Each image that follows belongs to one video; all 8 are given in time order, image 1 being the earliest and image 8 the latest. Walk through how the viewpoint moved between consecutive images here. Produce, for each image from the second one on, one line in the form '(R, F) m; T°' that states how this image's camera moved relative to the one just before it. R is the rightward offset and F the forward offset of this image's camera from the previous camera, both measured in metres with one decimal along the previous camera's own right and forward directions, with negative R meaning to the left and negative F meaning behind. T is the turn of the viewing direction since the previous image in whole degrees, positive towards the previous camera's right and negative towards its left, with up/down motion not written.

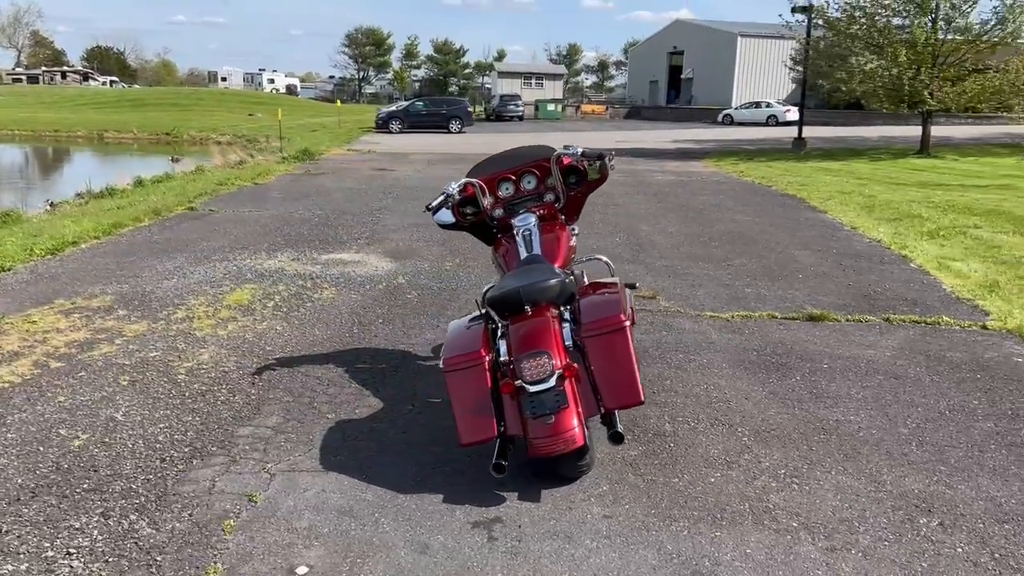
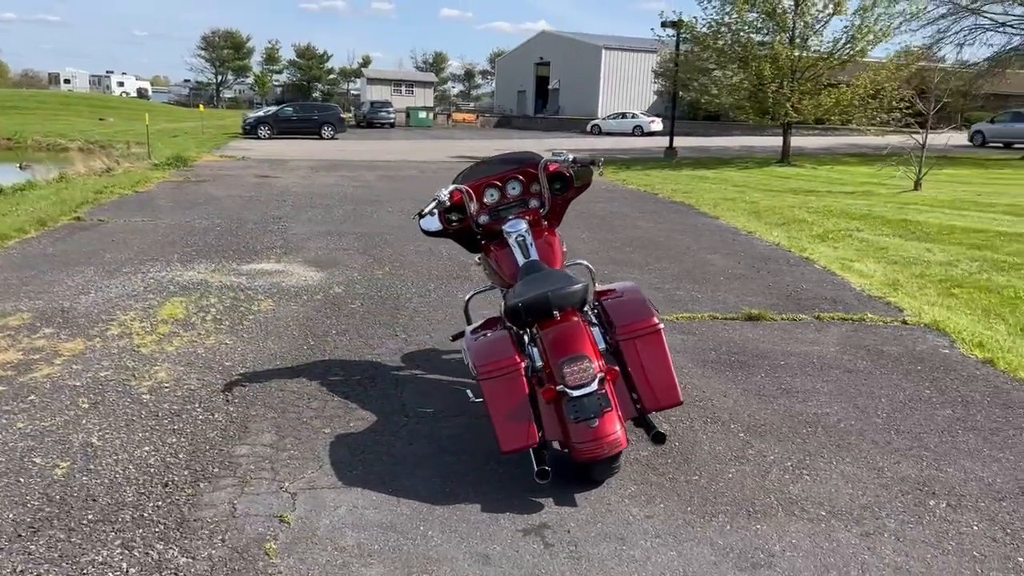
(-0.6, +0.1) m; +9°
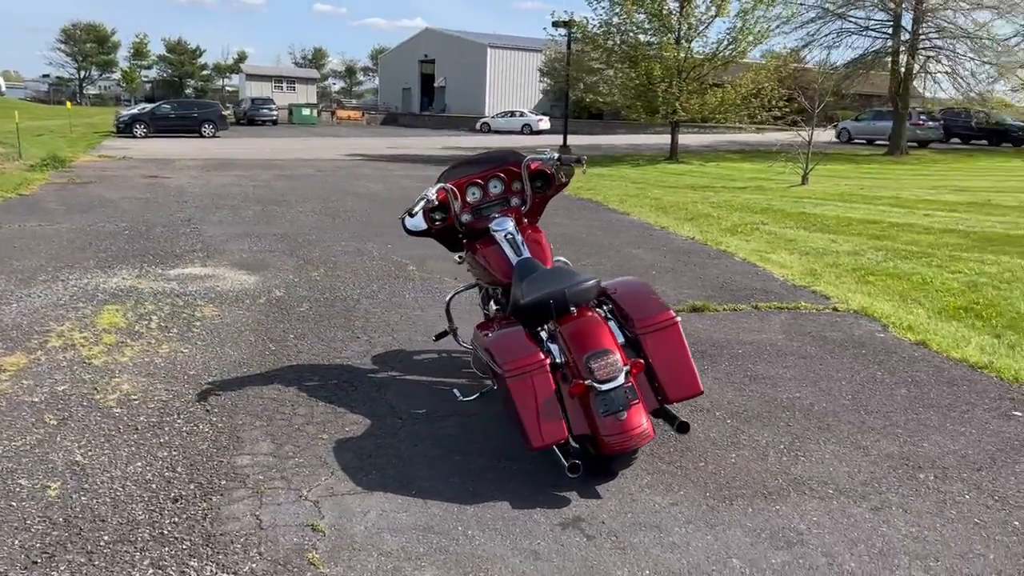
(-0.5, 0.0) m; +8°
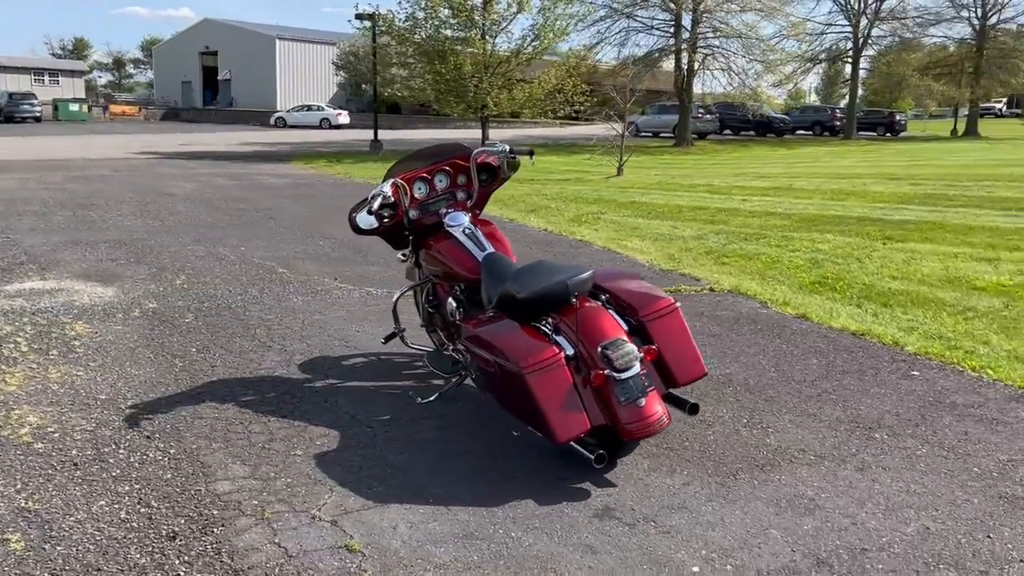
(-0.8, +0.2) m; +13°
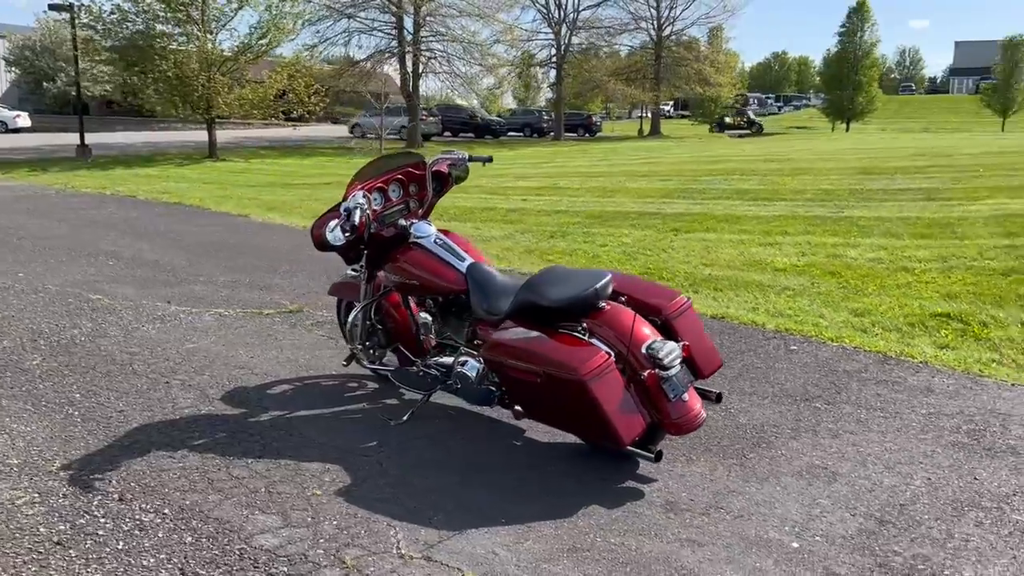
(-1.2, +0.2) m; +19°
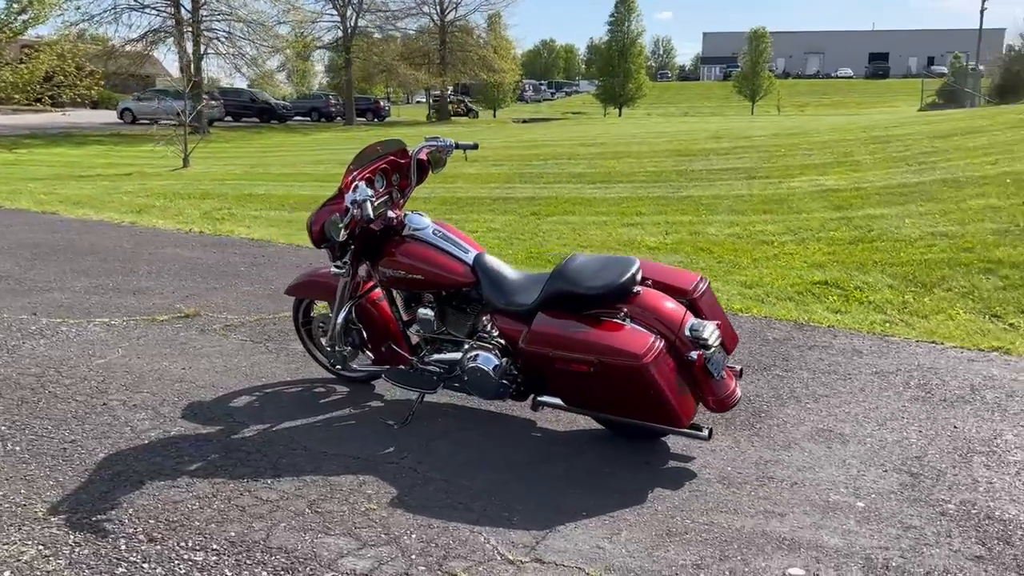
(-1.0, +0.2) m; +14°
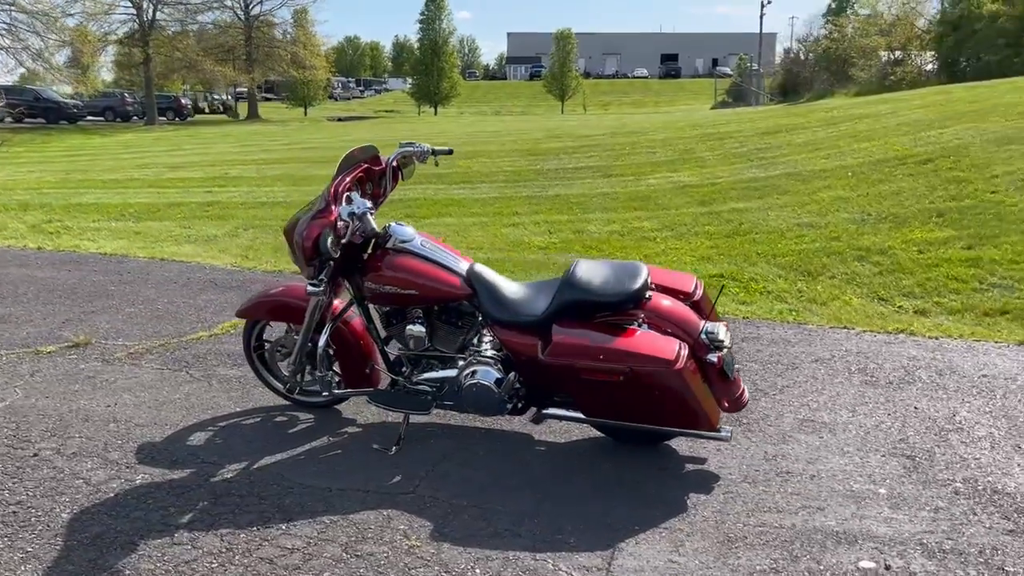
(-0.8, +0.2) m; +12°
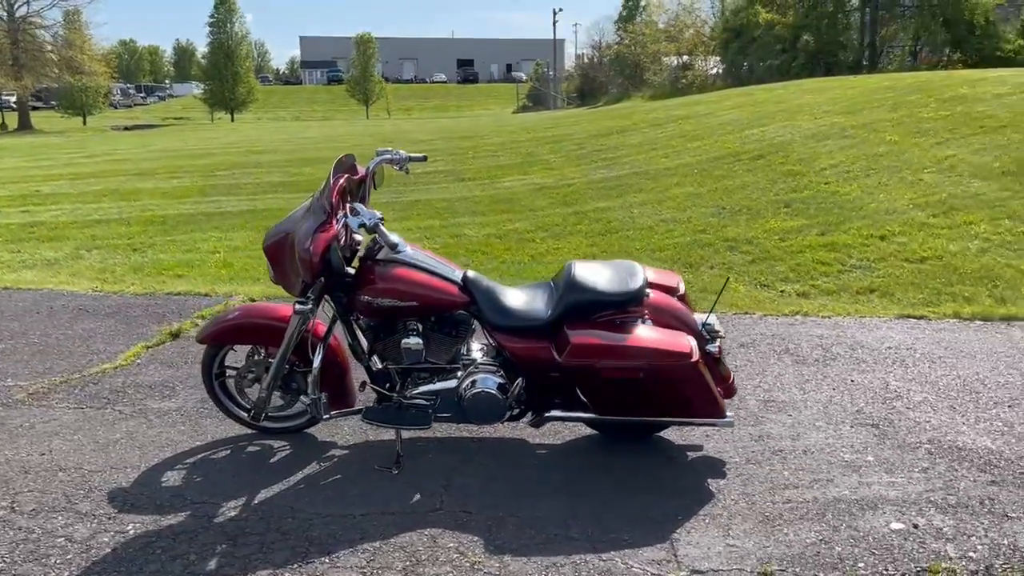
(-0.8, +0.1) m; +13°
